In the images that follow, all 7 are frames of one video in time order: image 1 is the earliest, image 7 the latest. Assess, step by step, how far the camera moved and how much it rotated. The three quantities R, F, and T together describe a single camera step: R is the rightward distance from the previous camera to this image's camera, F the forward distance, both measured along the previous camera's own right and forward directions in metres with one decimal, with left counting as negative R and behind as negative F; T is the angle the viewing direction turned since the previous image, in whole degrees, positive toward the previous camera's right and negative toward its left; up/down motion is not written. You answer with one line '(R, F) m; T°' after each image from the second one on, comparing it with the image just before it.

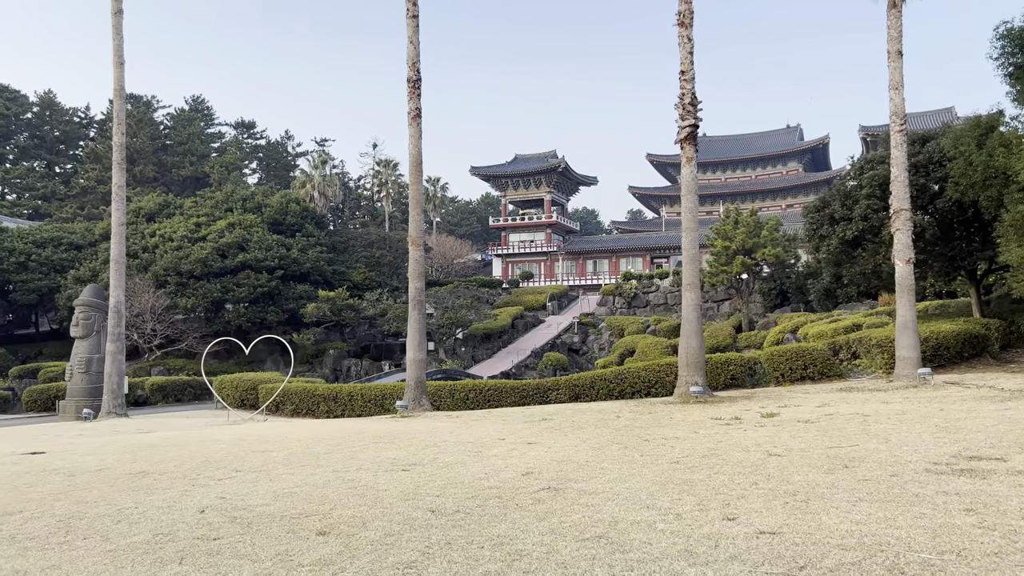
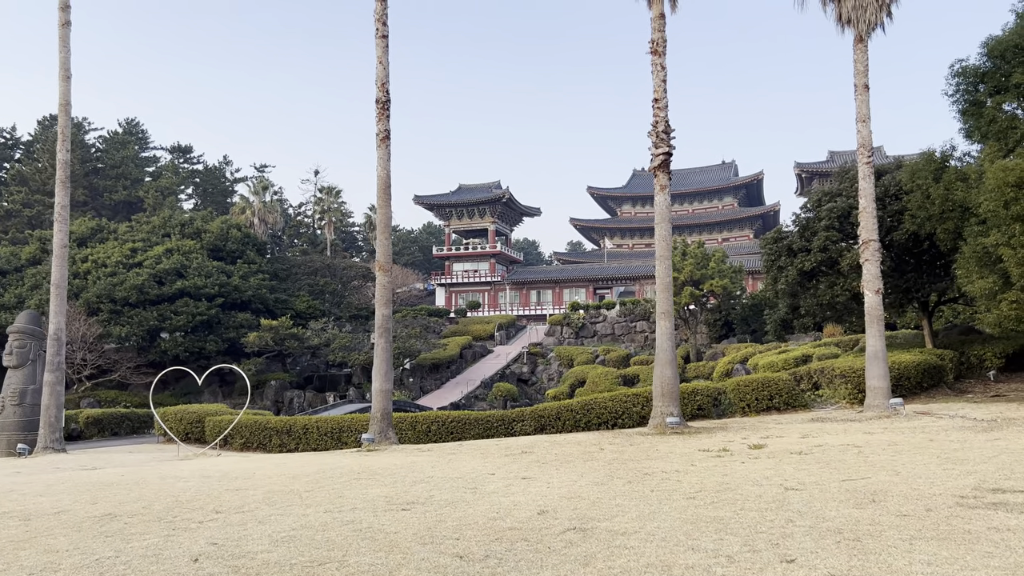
(-0.6, +0.4) m; +4°
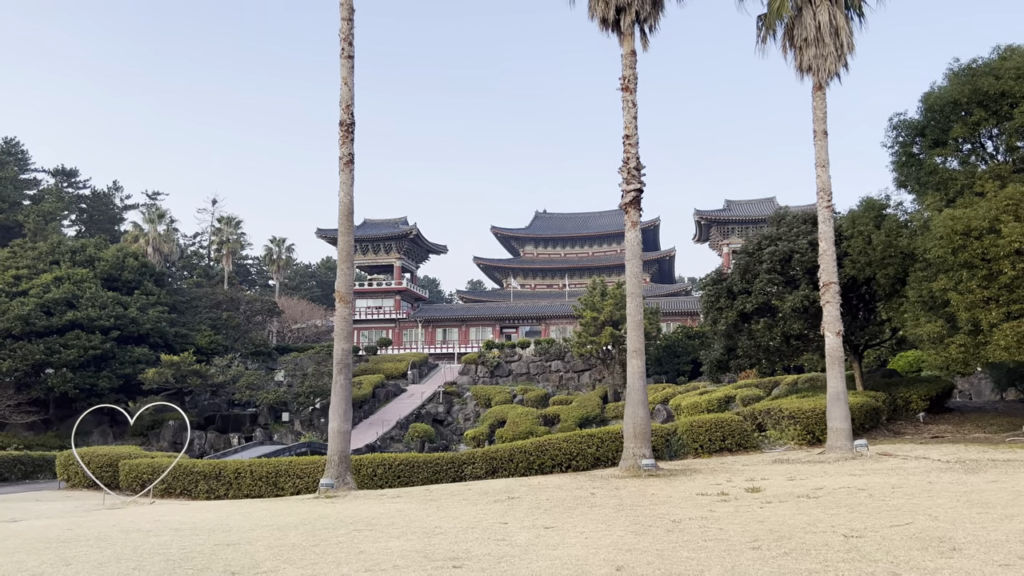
(-1.2, +0.6) m; +7°
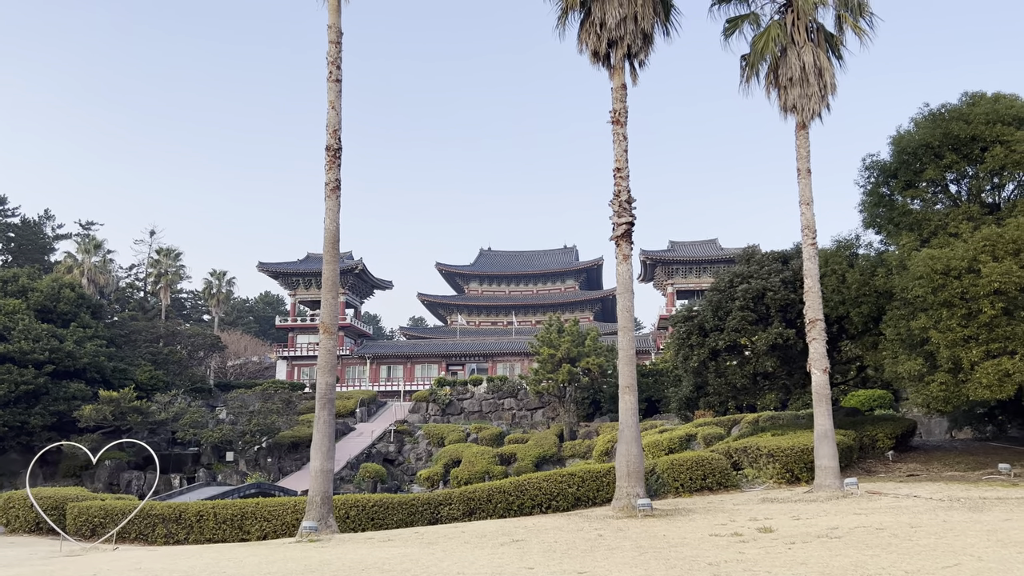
(-0.8, +0.4) m; +4°
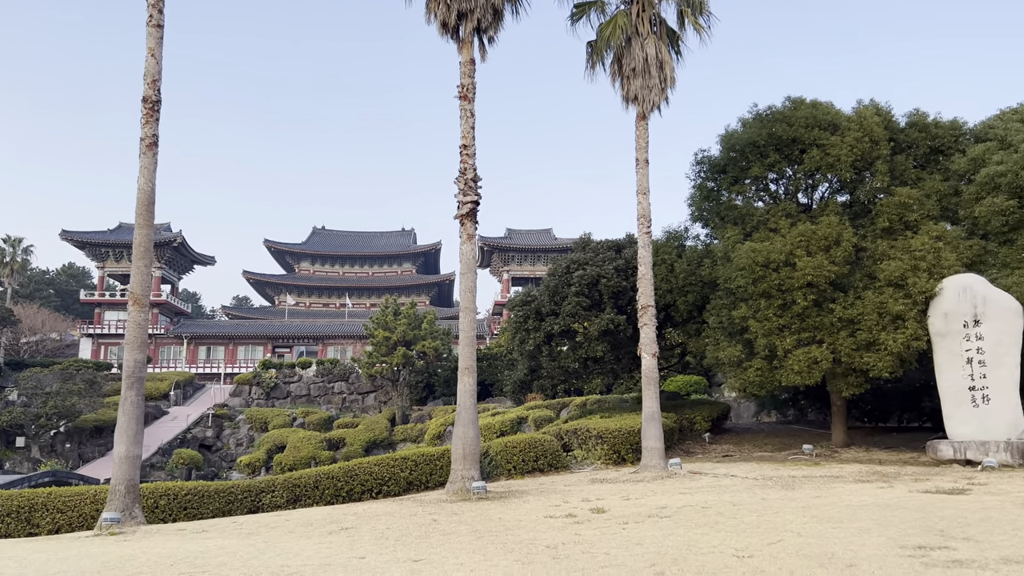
(-0.1, +0.4) m; +12°
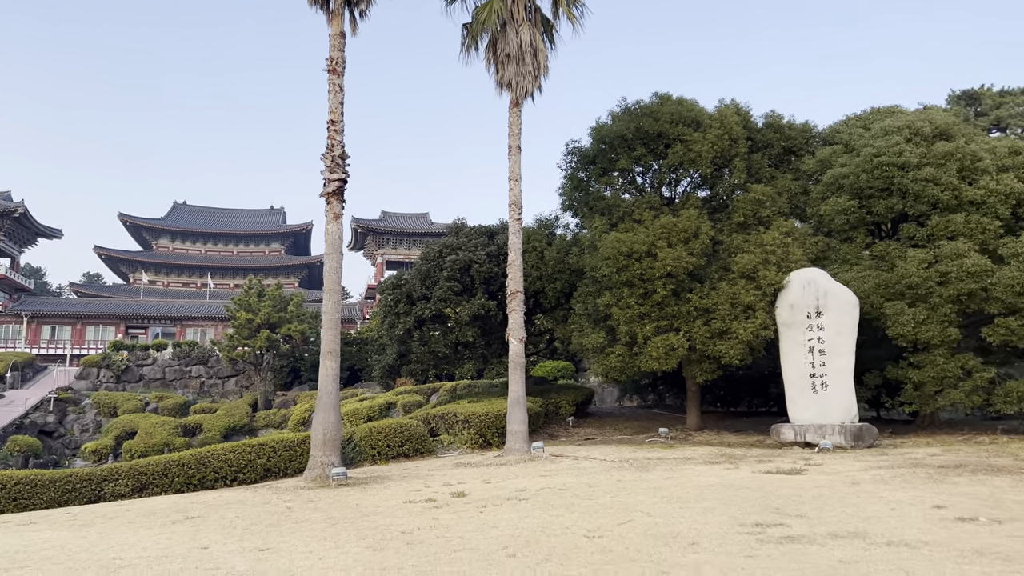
(+0.1, +0.1) m; +9°
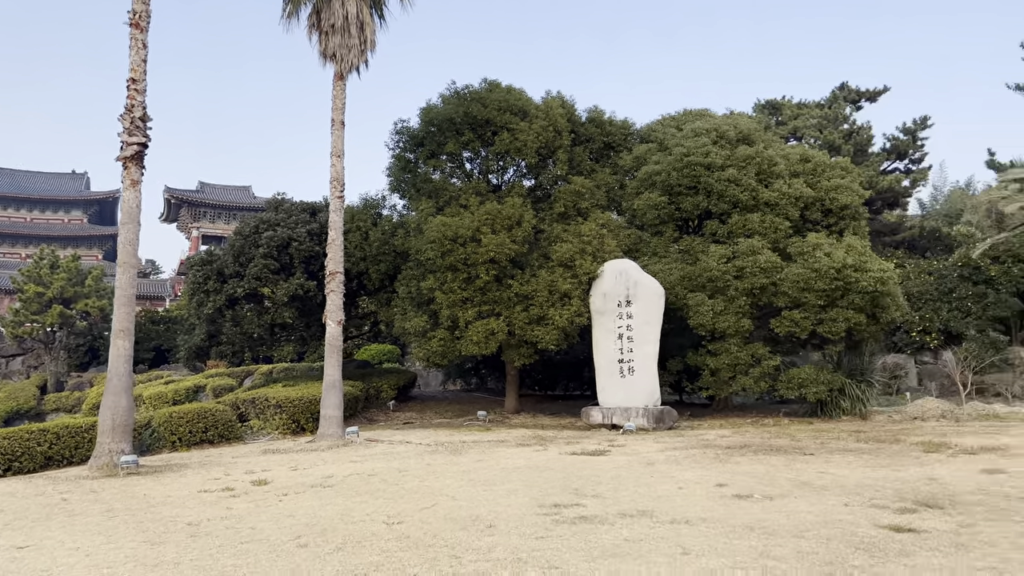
(+0.2, +0.1) m; +12°
